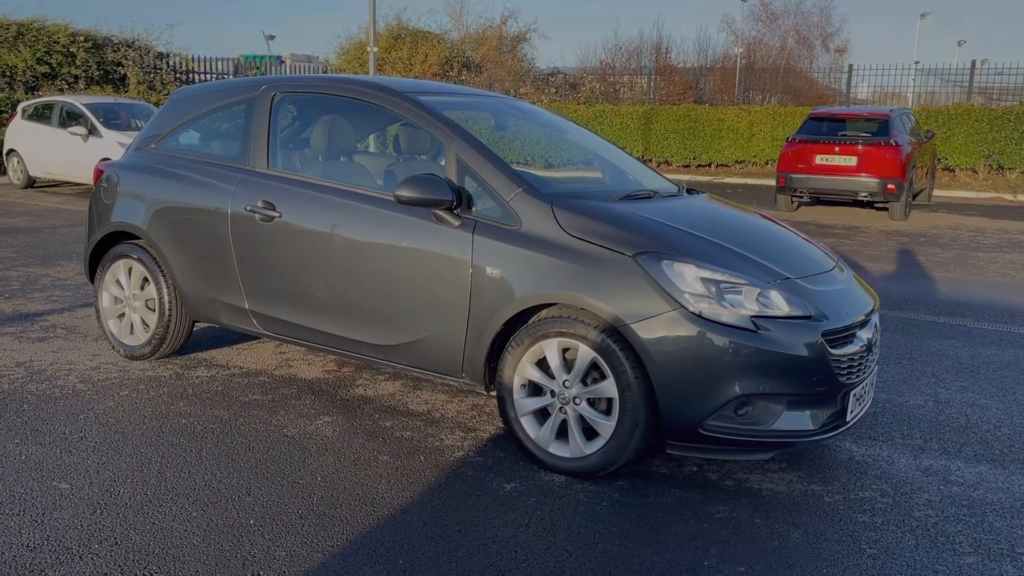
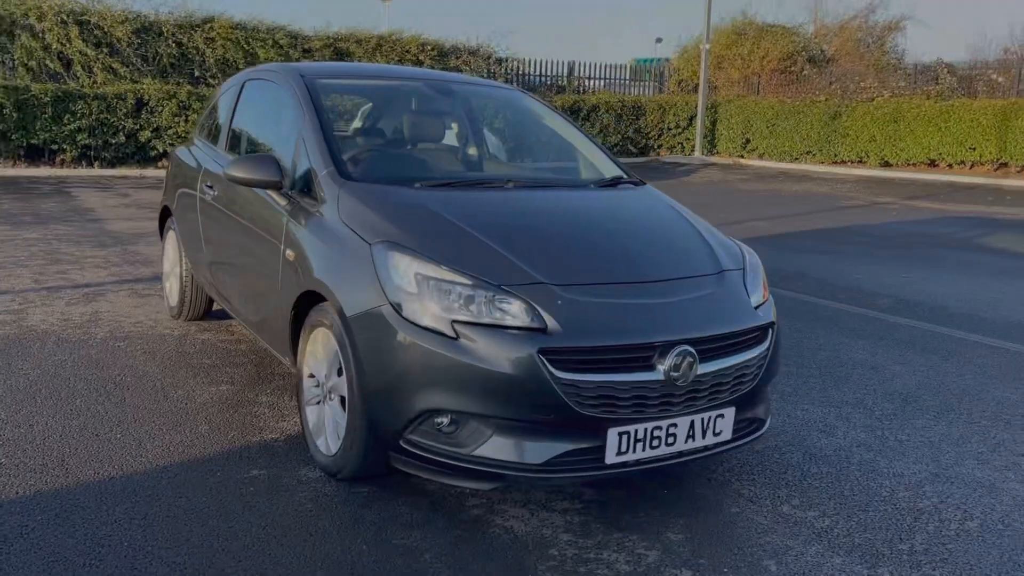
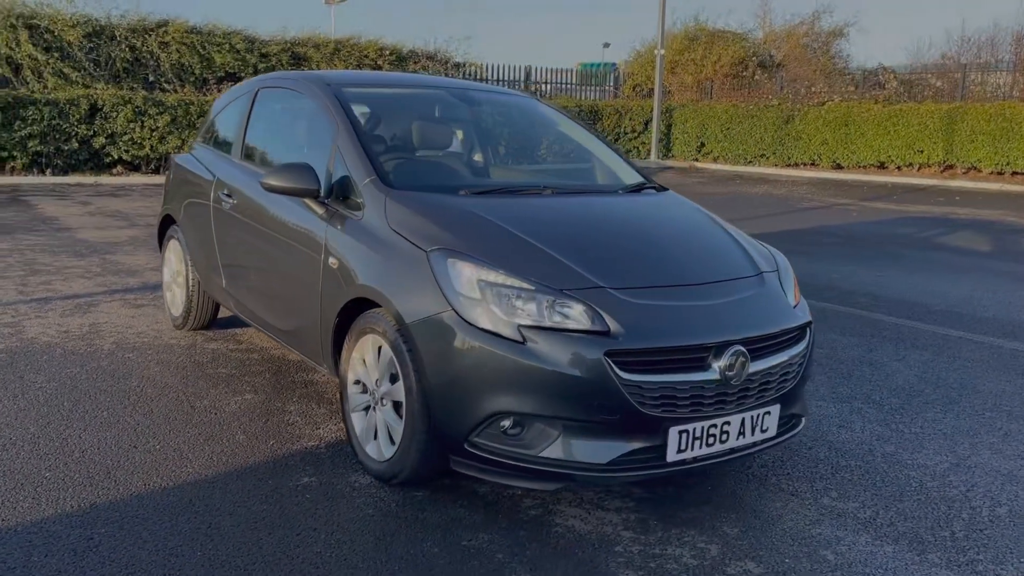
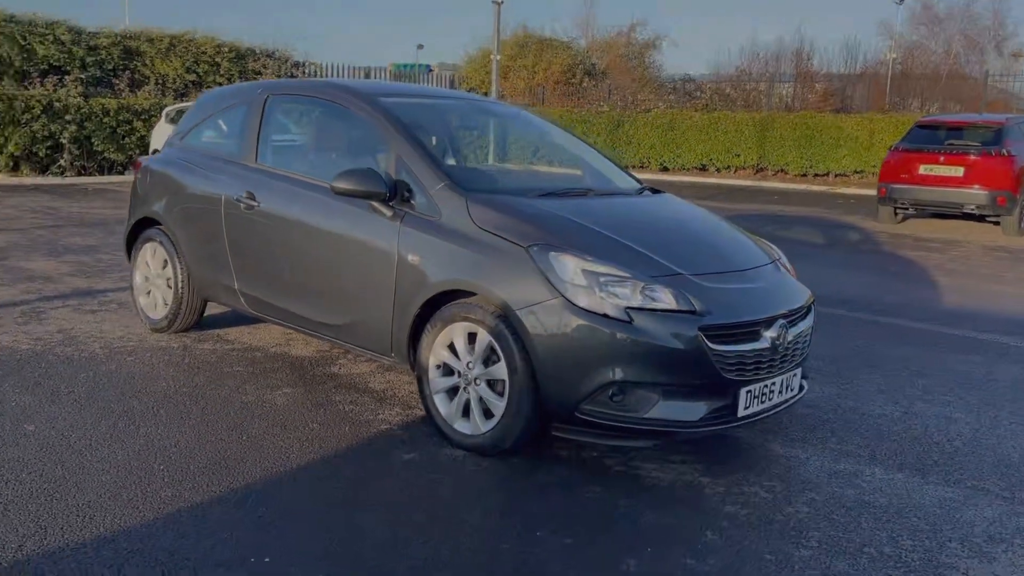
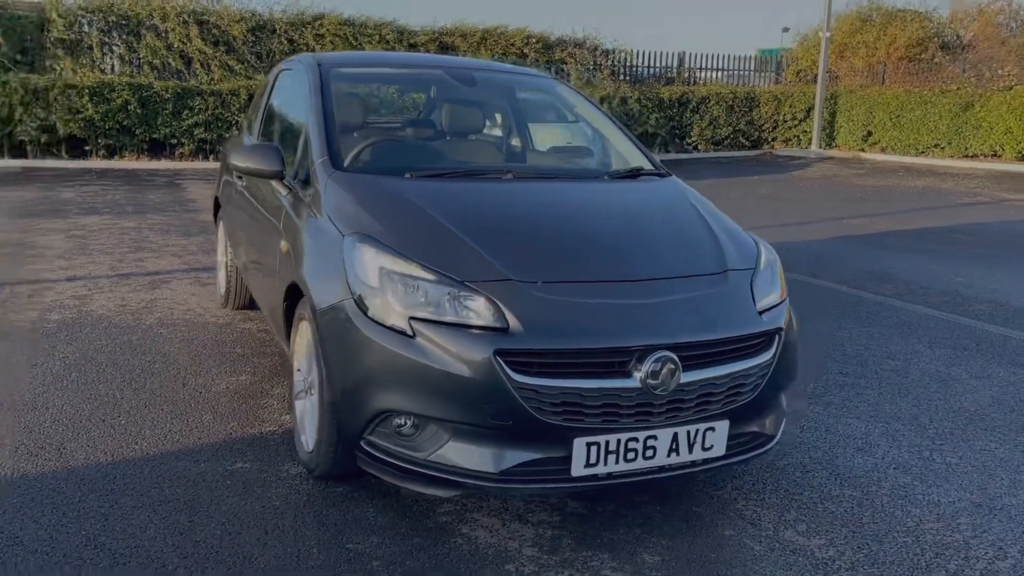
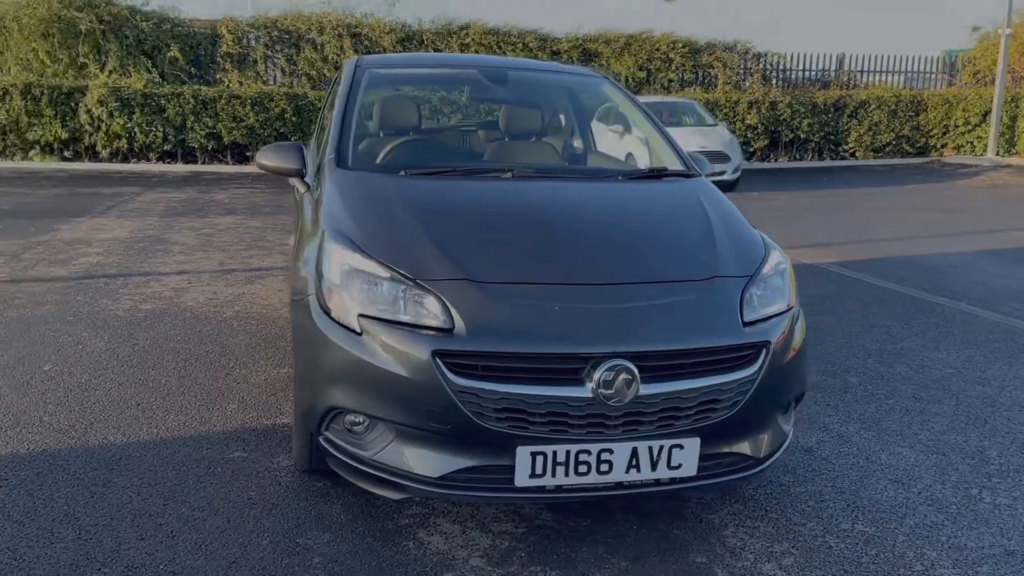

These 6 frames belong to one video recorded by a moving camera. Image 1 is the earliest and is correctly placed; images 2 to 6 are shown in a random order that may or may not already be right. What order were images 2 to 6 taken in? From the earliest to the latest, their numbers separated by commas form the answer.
4, 3, 2, 5, 6
